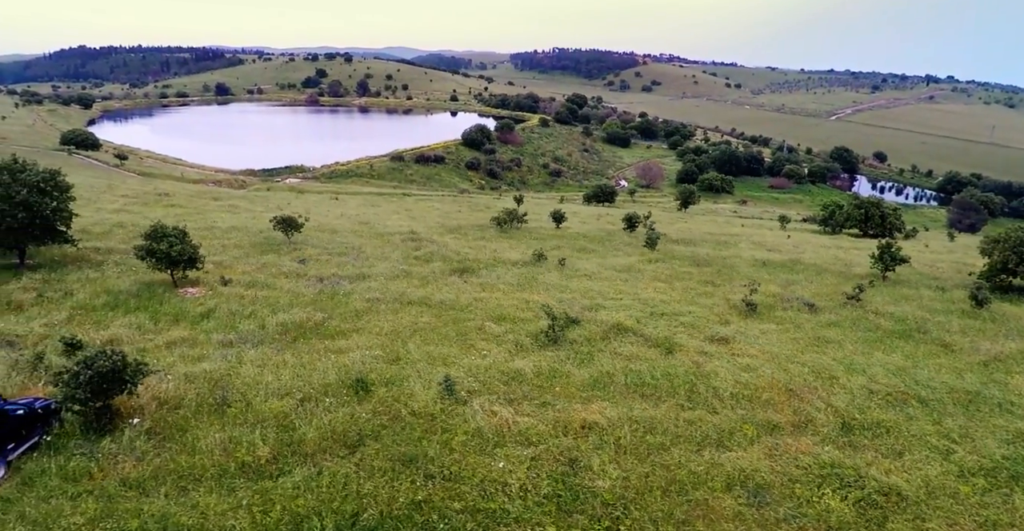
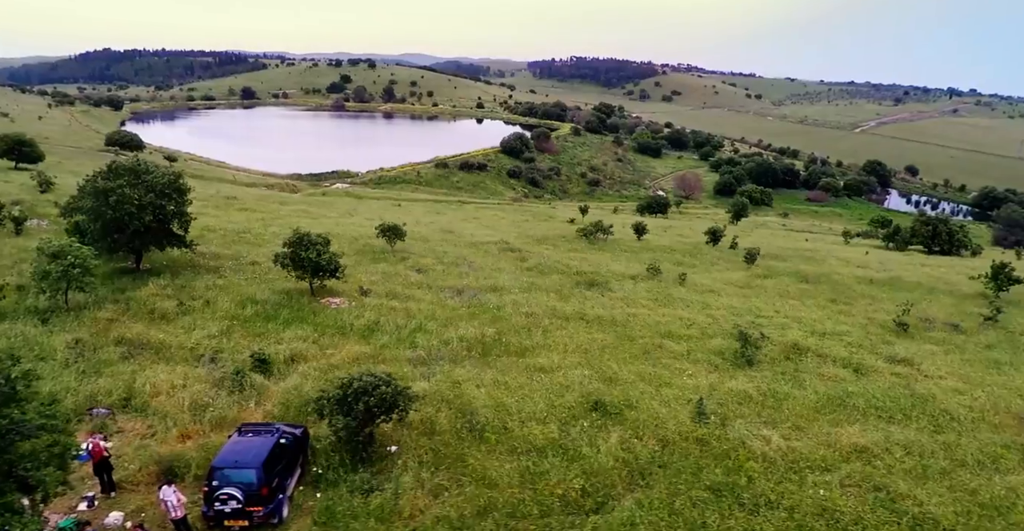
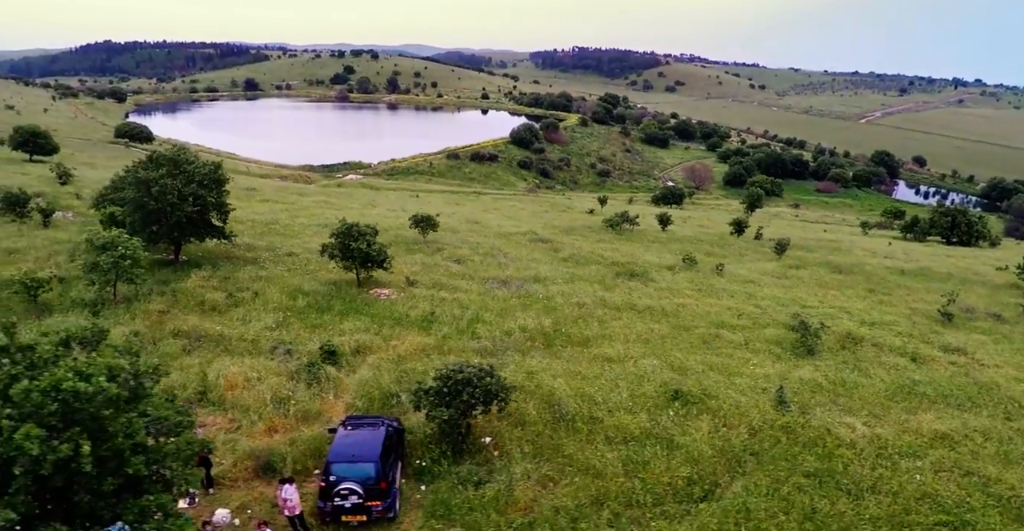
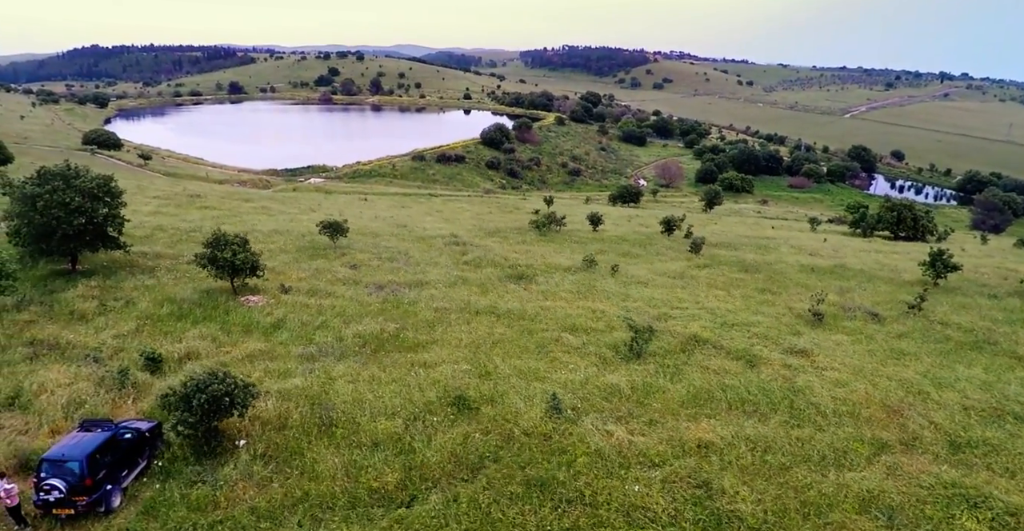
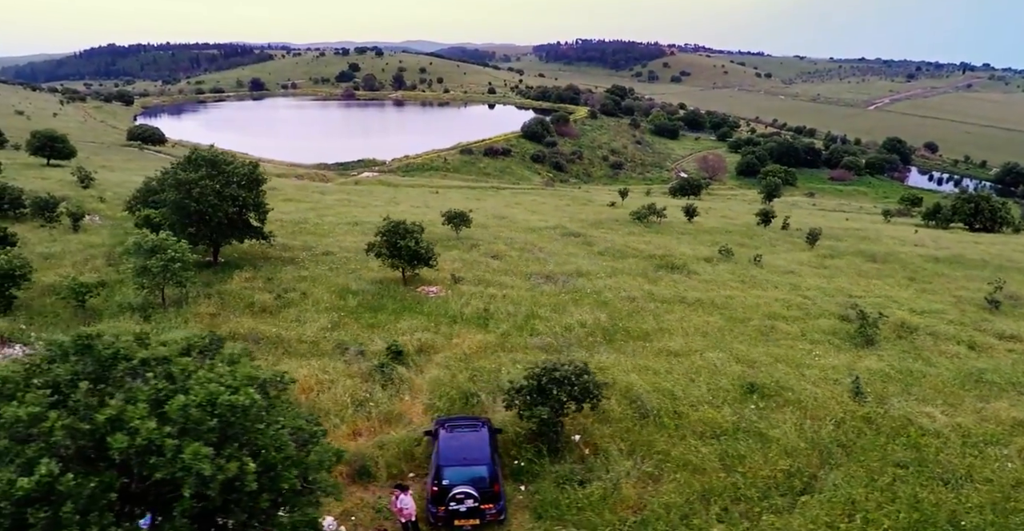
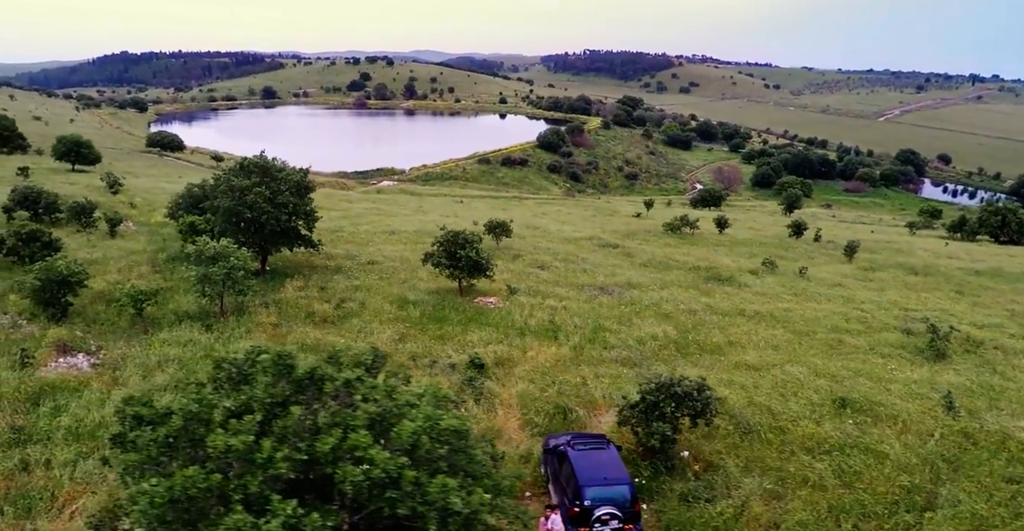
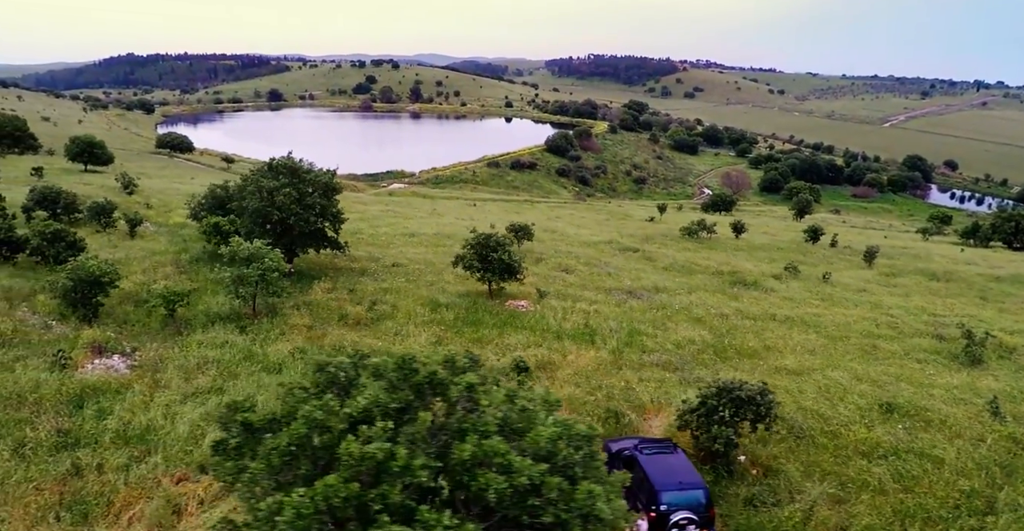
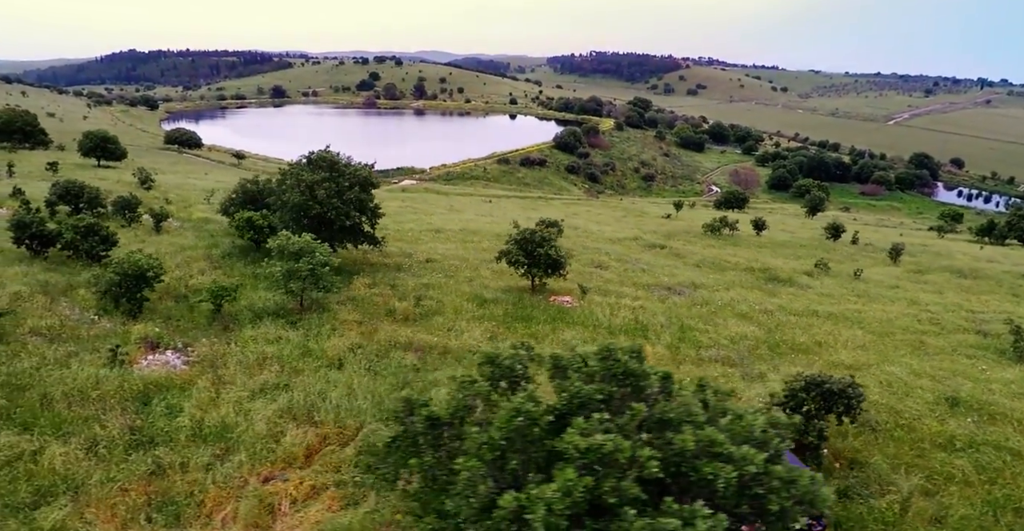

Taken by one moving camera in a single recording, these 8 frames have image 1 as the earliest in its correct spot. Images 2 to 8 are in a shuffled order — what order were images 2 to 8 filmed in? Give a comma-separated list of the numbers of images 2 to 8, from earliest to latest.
4, 2, 3, 5, 6, 7, 8
